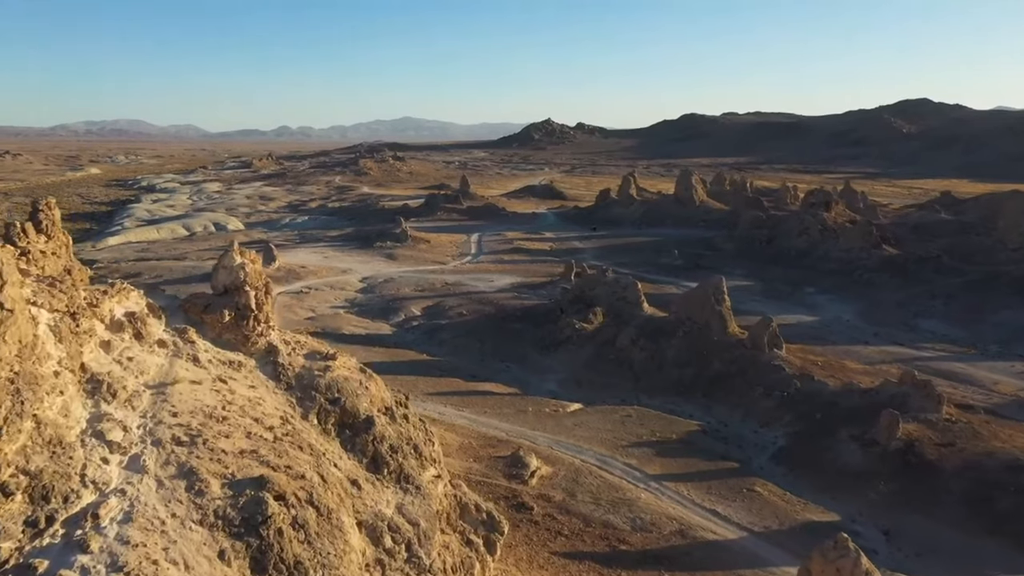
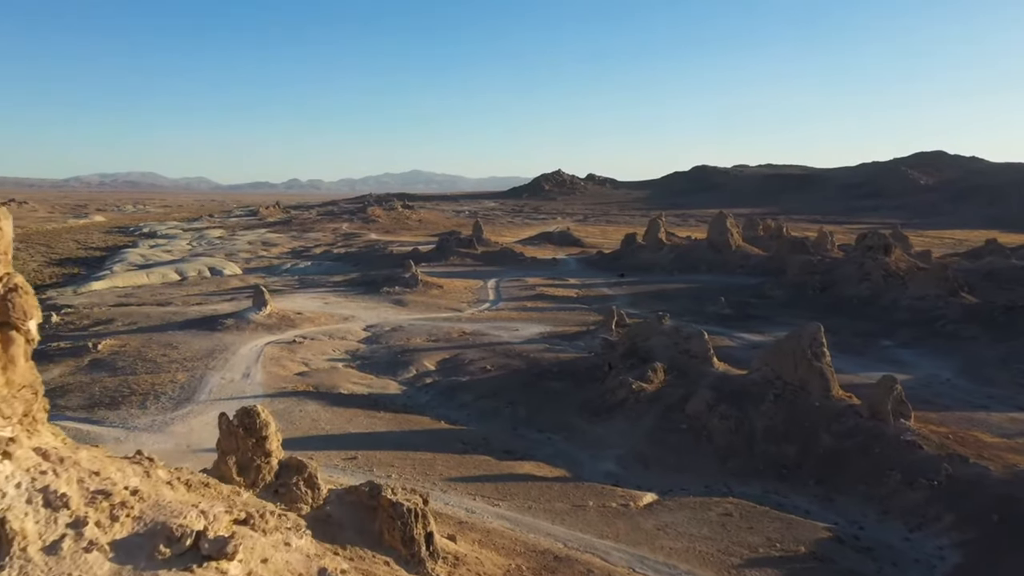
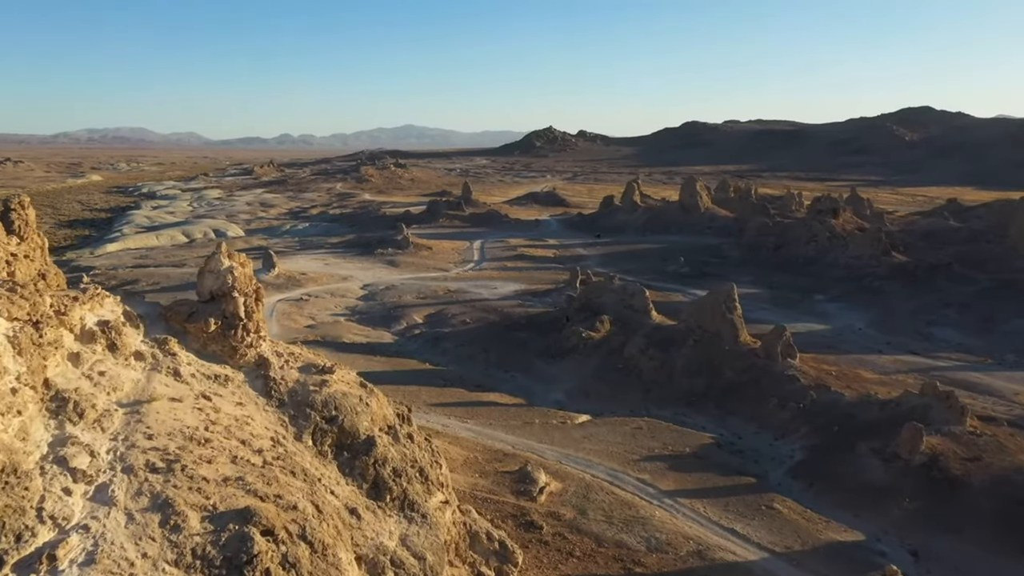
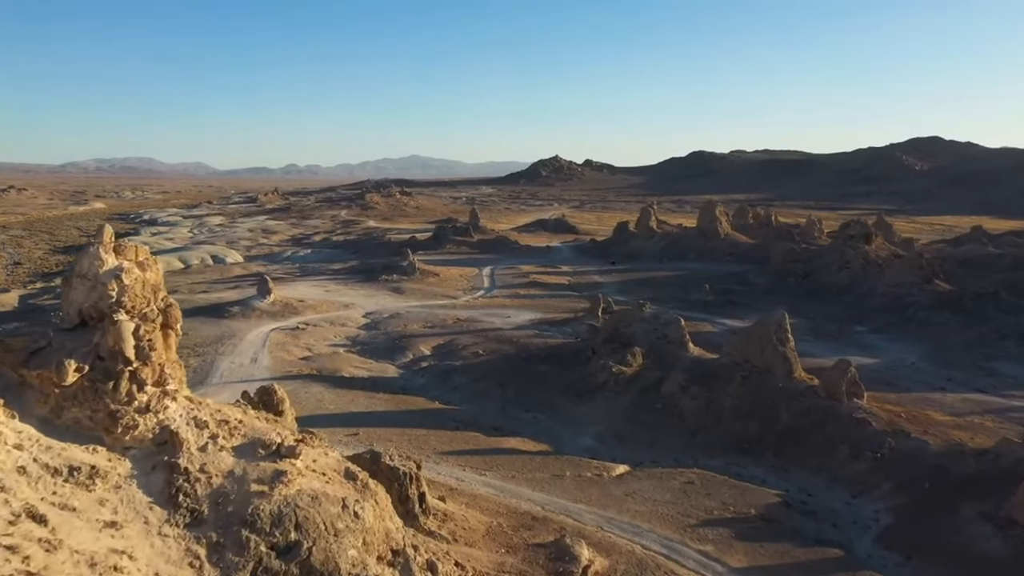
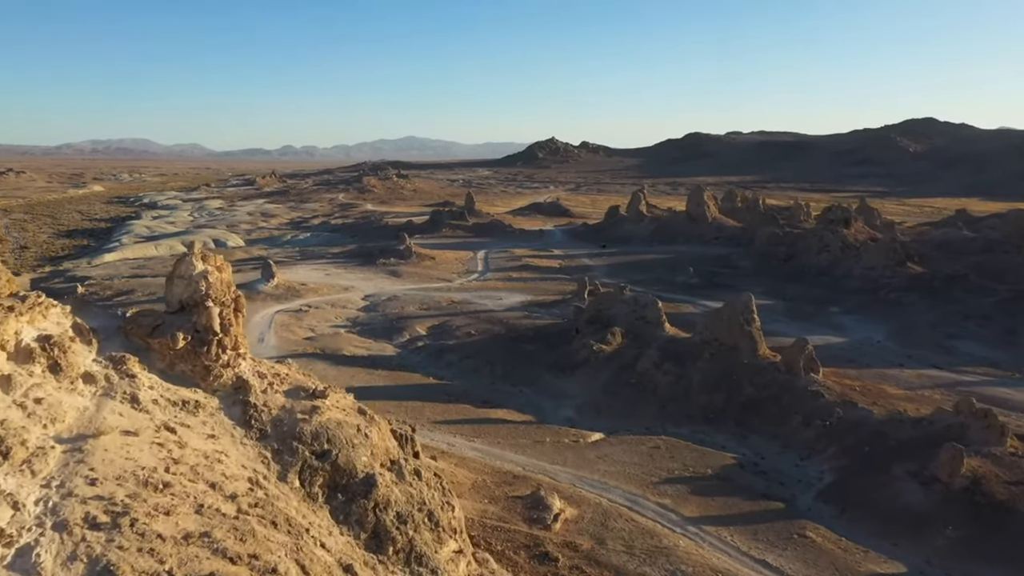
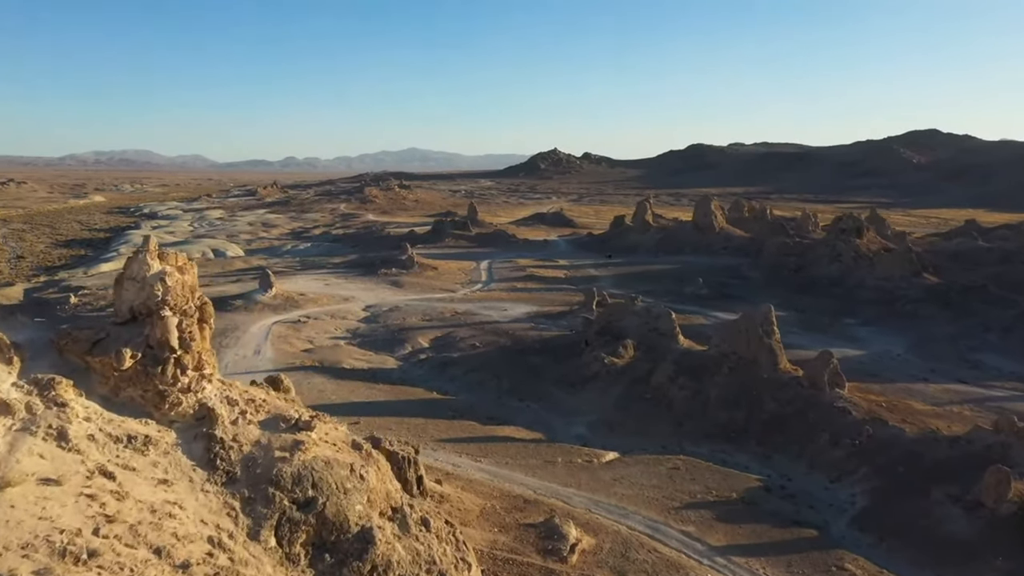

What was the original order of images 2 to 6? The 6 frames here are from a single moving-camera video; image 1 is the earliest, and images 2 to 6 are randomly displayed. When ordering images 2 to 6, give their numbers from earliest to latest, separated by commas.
3, 5, 6, 4, 2
